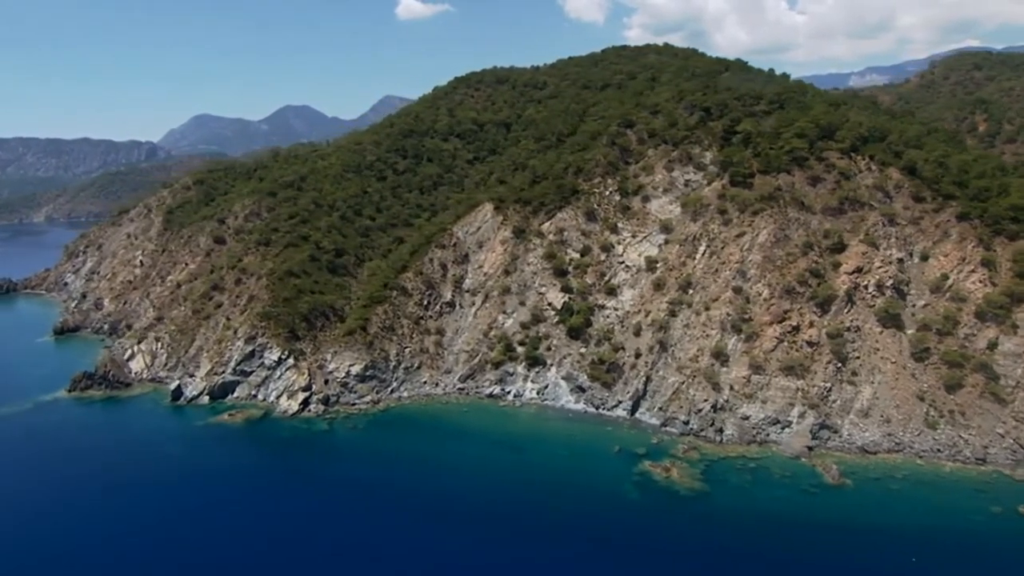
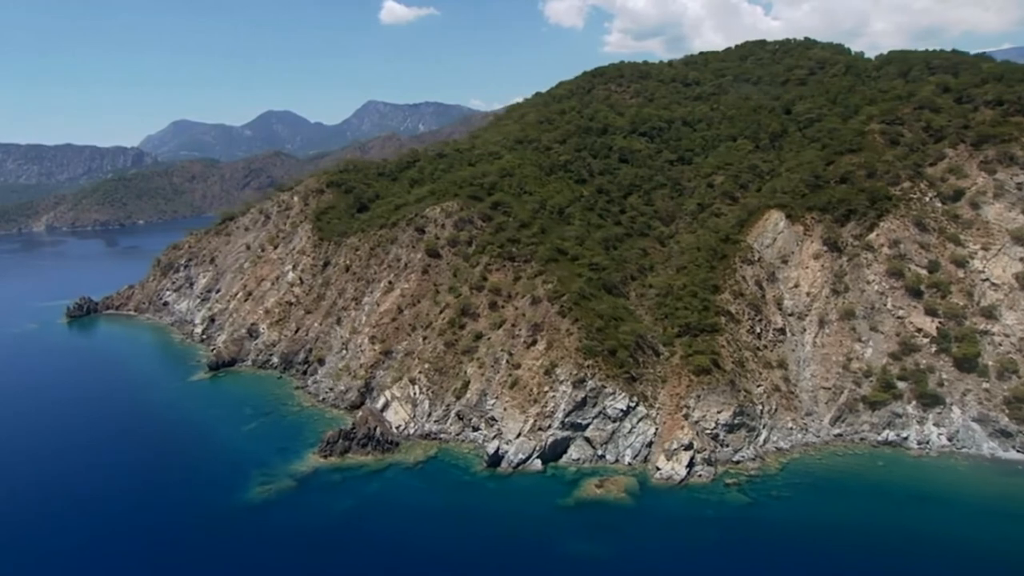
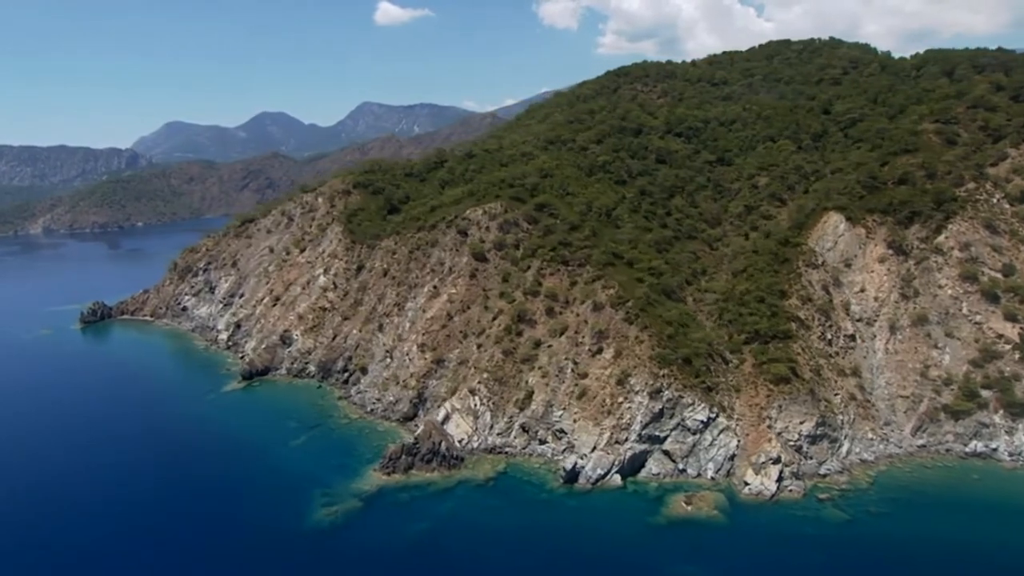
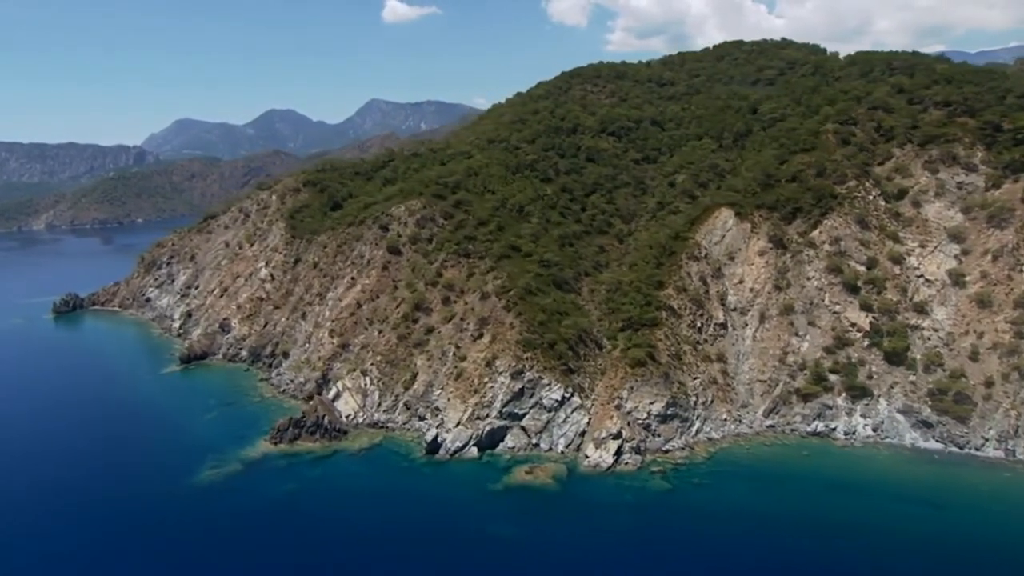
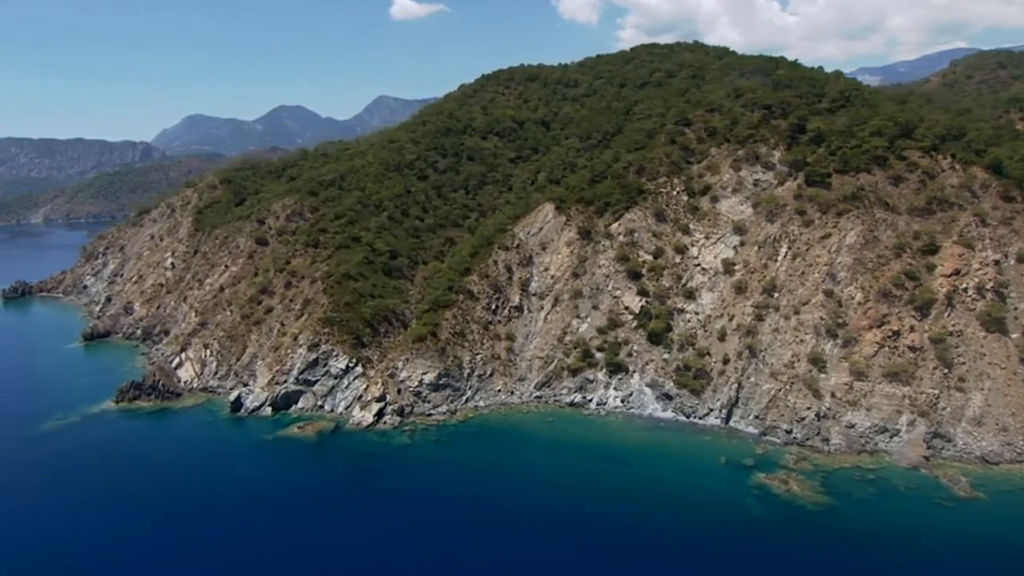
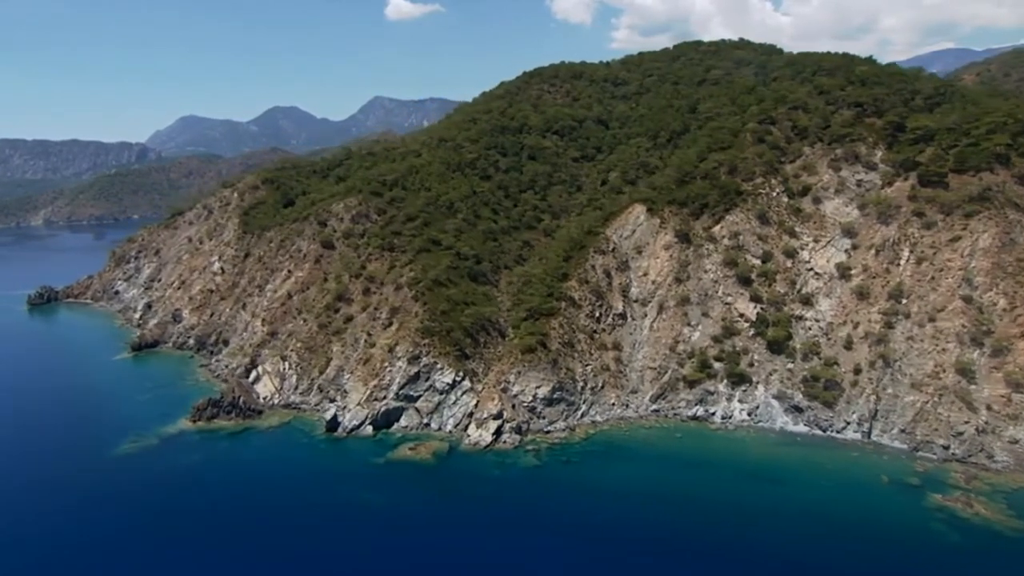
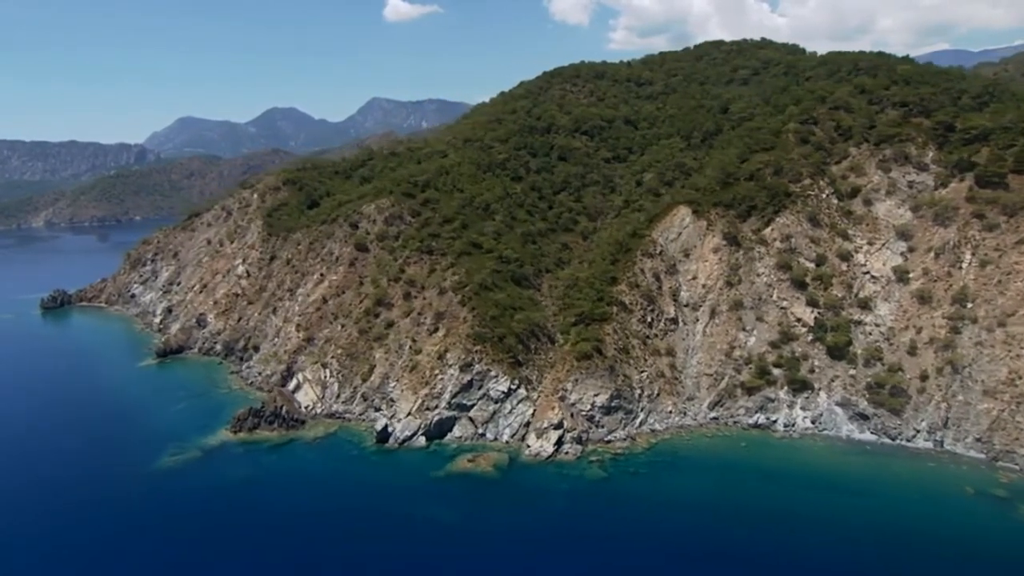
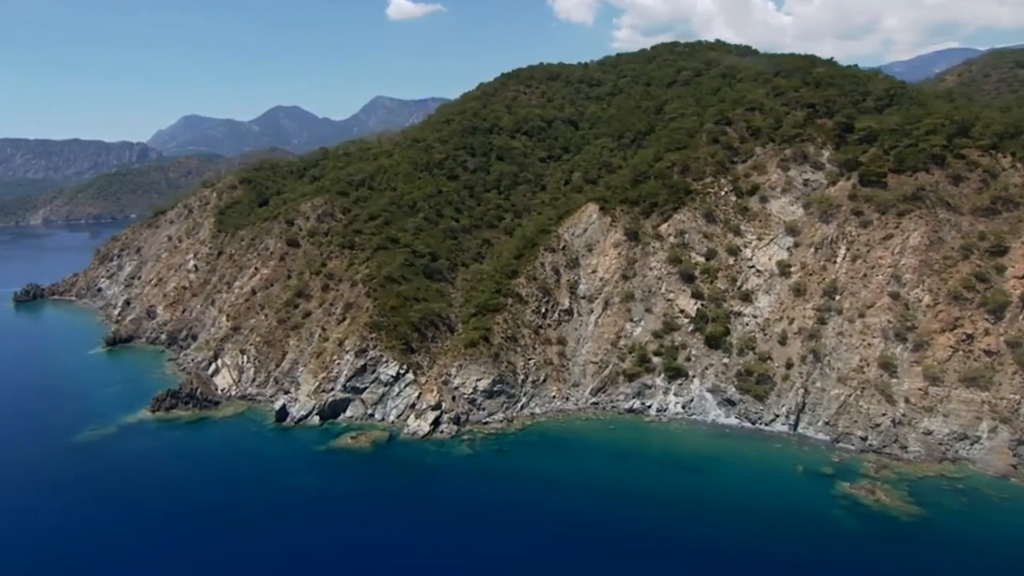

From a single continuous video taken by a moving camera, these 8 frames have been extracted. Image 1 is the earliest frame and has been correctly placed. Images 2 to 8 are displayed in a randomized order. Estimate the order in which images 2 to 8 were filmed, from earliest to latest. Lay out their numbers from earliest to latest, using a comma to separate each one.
5, 8, 6, 7, 4, 2, 3
